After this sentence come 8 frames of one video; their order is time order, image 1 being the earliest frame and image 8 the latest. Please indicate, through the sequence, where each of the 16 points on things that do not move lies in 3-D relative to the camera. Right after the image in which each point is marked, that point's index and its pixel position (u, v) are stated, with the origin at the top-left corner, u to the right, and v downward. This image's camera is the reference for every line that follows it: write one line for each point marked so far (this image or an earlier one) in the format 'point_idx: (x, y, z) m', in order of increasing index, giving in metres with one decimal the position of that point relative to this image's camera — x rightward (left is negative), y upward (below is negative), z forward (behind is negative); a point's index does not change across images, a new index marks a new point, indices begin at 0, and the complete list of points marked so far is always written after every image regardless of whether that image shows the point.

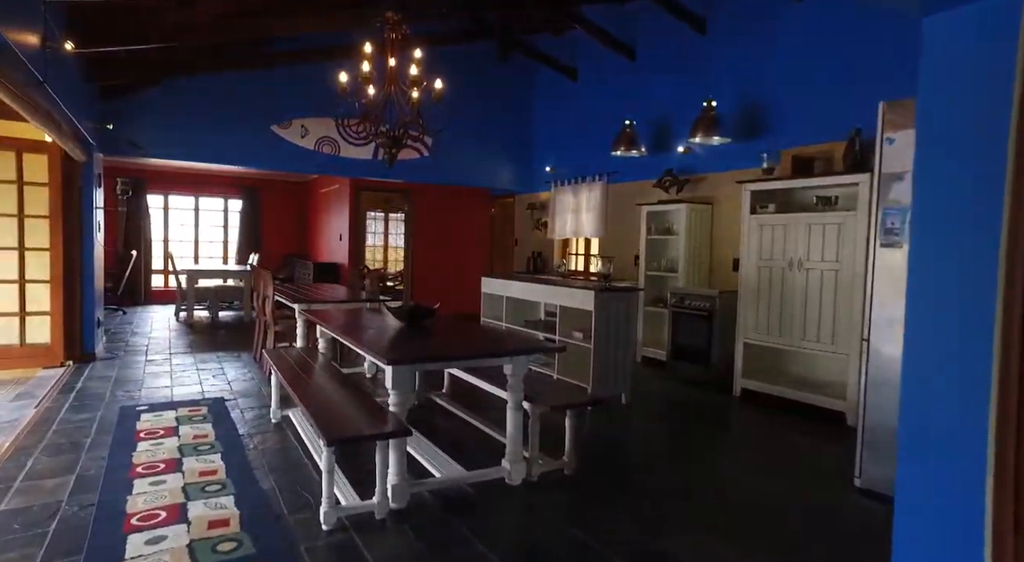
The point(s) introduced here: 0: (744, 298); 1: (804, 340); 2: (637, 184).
0: (+2.0, -0.2, +5.2) m
1: (+2.3, -0.5, +4.7) m
2: (+1.5, +1.1, +7.2) m
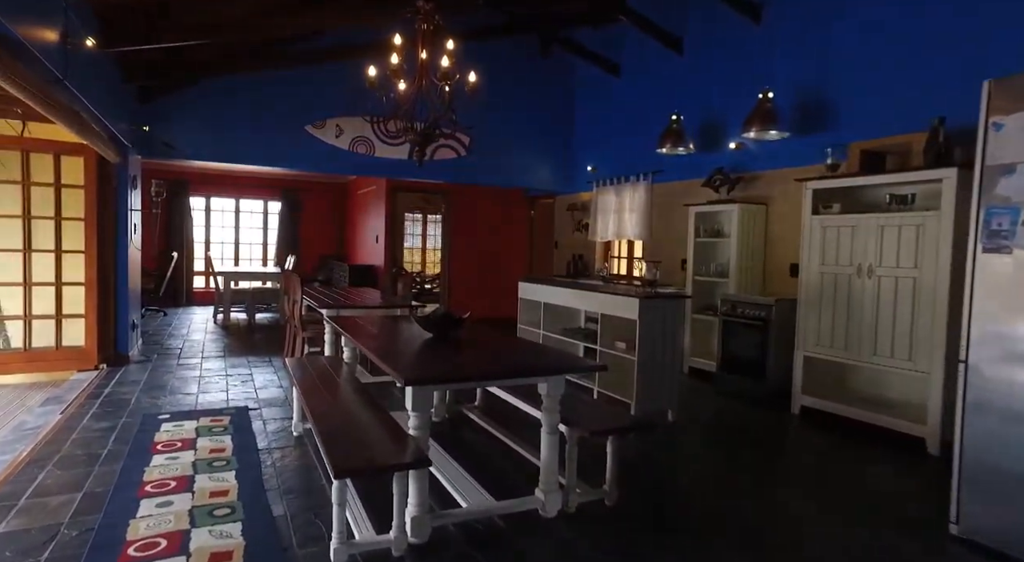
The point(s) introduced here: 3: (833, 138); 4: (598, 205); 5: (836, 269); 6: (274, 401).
0: (+2.3, -0.2, +4.7) m
1: (+2.6, -0.5, +4.3) m
2: (+1.9, +1.1, +6.8) m
3: (+2.7, +1.2, +5.2) m
4: (+1.1, +1.0, +8.1) m
5: (+2.4, +0.1, +4.5) m
6: (-1.8, -0.9, +4.6) m
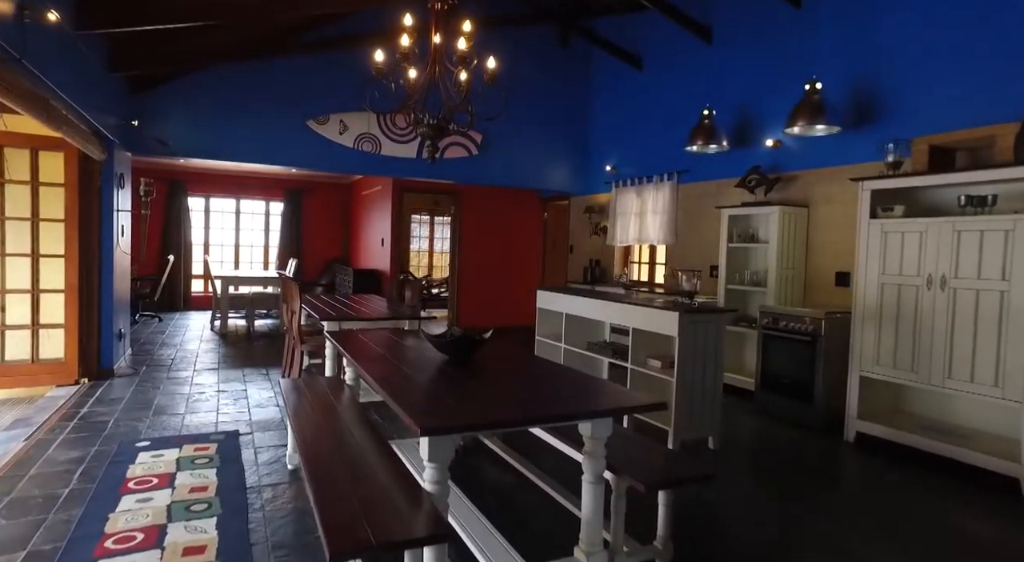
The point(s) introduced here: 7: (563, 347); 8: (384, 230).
0: (+2.5, -0.3, +4.2) m
1: (+2.7, -0.6, +3.8) m
2: (+2.1, +1.0, +6.3) m
3: (+2.9, +1.1, +4.7) m
4: (+1.3, +0.9, +7.6) m
5: (+2.6, 0.0, +4.0) m
6: (-1.6, -1.0, +4.1) m
7: (+0.4, -0.5, +5.1) m
8: (-1.9, +0.7, +8.9) m
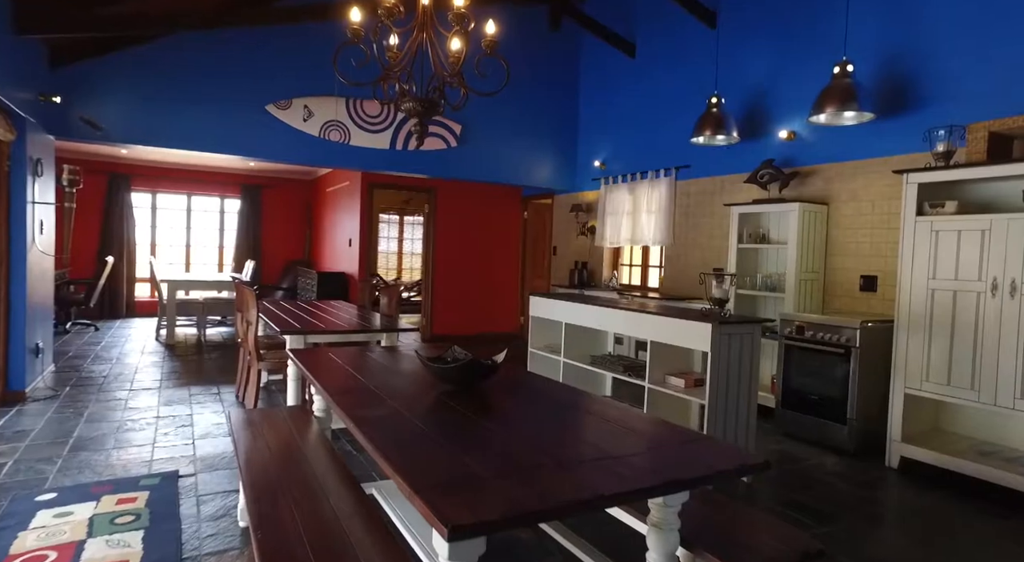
0: (+2.4, -0.3, +3.7) m
1: (+2.7, -0.6, +3.3) m
2: (+2.0, +1.0, +5.8) m
3: (+2.9, +1.1, +4.2) m
4: (+1.1, +0.9, +7.0) m
5: (+2.6, 0.0, +3.5) m
6: (-1.6, -1.0, +3.4) m
7: (+0.4, -0.6, +4.5) m
8: (-2.2, +0.7, +8.2) m
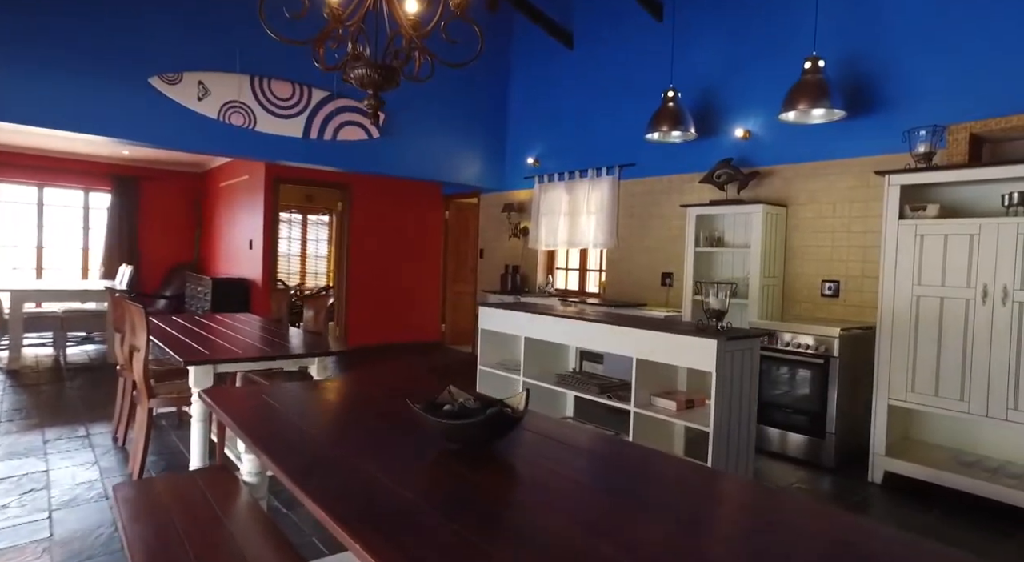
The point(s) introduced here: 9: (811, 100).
0: (+2.2, -0.4, +3.6) m
1: (+2.6, -0.7, +3.2) m
2: (+1.4, +0.9, +5.5) m
3: (+2.6, +1.0, +4.1) m
4: (+0.3, +0.8, +6.6) m
5: (+2.4, -0.1, +3.4) m
6: (-1.7, -1.1, +2.5) m
7: (+0.1, -0.6, +4.0) m
8: (-3.1, +0.6, +7.2) m
9: (+2.0, +1.2, +4.0) m
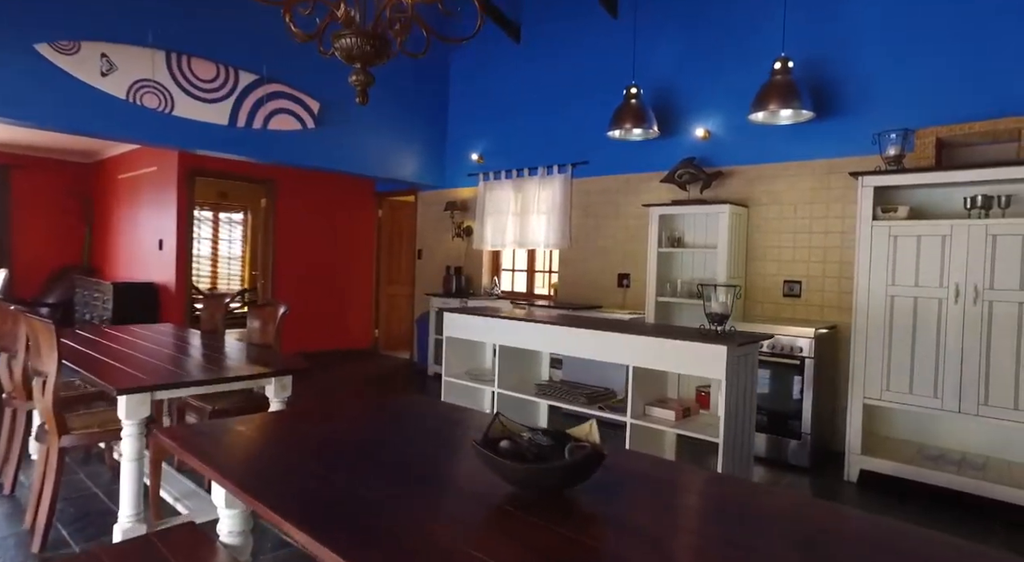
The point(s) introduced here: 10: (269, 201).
0: (+2.1, -0.4, +3.6) m
1: (+2.5, -0.7, +3.3) m
2: (+1.0, +0.9, +5.4) m
3: (+2.3, +1.0, +4.2) m
4: (-0.2, +0.8, +6.3) m
5: (+2.3, -0.1, +3.5) m
6: (-1.6, -1.1, +2.0) m
7: (-0.1, -0.7, +3.7) m
8: (-3.7, +0.6, +6.4) m
9: (+1.8, +1.2, +4.0) m
10: (-2.7, +0.9, +6.7) m
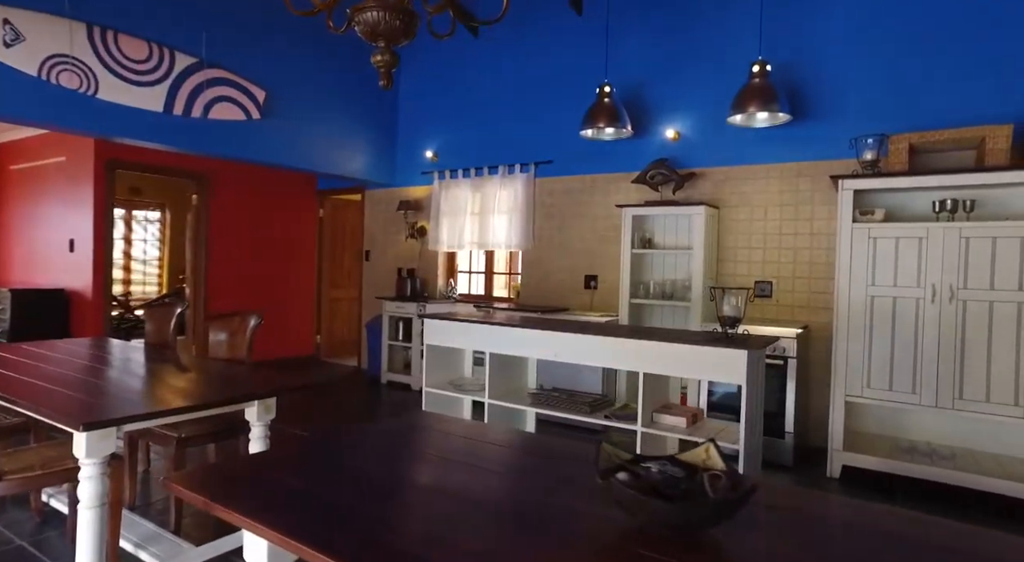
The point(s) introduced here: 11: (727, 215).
0: (+2.1, -0.4, +3.7) m
1: (+2.5, -0.7, +3.4) m
2: (+0.7, +0.9, +5.3) m
3: (+2.2, +1.0, +4.3) m
4: (-0.7, +0.8, +6.1) m
5: (+2.3, -0.1, +3.6) m
6: (-1.4, -1.1, +1.6) m
7: (-0.1, -0.7, +3.5) m
8: (-4.1, +0.5, +5.7) m
9: (+1.6, +1.2, +4.0) m
10: (-3.1, +0.8, +6.1) m
11: (+1.7, +0.5, +4.7) m
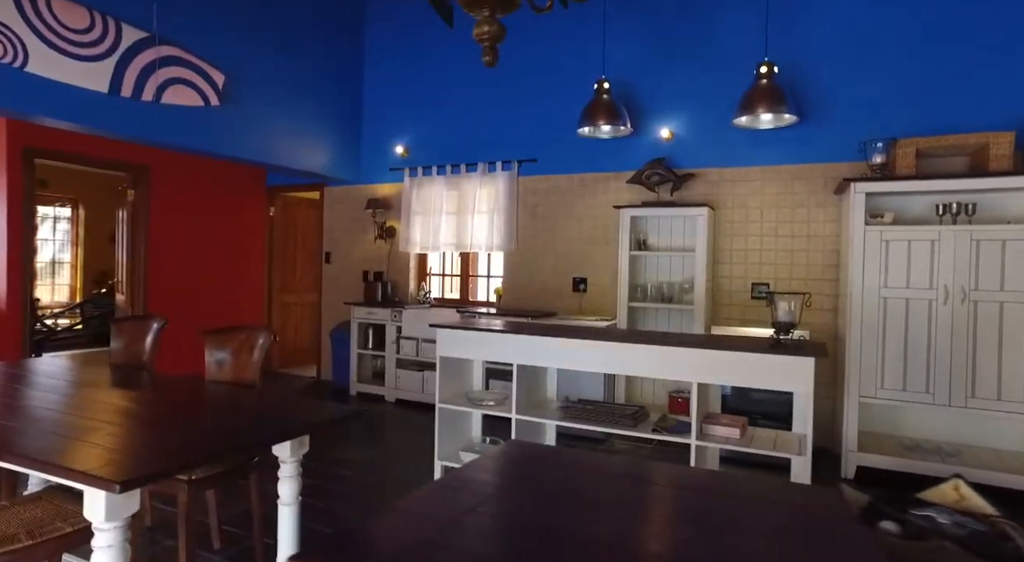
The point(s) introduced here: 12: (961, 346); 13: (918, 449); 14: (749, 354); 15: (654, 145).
0: (+2.2, -0.4, +3.7) m
1: (+2.7, -0.7, +3.5) m
2: (+0.5, +0.9, +5.2) m
3: (+2.2, +1.0, +4.4) m
4: (-0.9, +0.8, +5.7) m
5: (+2.4, -0.1, +3.6) m
6: (-1.0, -1.2, +1.1) m
7: (0.0, -0.7, +3.2) m
8: (-4.2, +0.5, +4.8) m
9: (+1.7, +1.2, +4.0) m
10: (-3.3, +0.8, +5.4) m
11: (+1.6, +0.5, +4.7) m
12: (+2.6, -0.4, +3.5) m
13: (+2.6, -1.1, +3.9) m
14: (+1.1, -0.3, +2.7) m
15: (+1.1, +1.1, +4.9) m
